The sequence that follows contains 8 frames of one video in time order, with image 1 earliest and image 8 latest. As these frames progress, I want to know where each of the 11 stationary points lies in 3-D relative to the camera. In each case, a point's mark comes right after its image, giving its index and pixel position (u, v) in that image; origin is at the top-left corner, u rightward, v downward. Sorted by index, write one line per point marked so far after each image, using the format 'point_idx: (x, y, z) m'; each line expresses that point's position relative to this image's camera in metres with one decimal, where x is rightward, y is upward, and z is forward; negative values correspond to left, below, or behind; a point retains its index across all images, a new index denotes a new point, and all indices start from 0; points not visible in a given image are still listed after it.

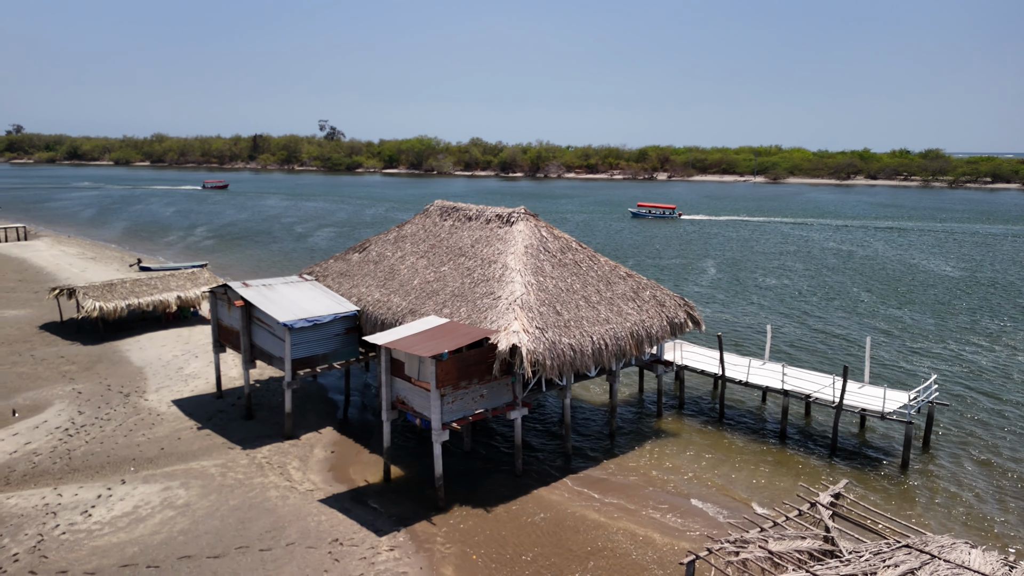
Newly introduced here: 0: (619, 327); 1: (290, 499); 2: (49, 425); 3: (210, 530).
0: (+2.3, -0.8, +15.6) m
1: (-4.1, -3.9, +13.4) m
2: (-10.7, -3.2, +16.7) m
3: (-5.1, -4.1, +12.2) m
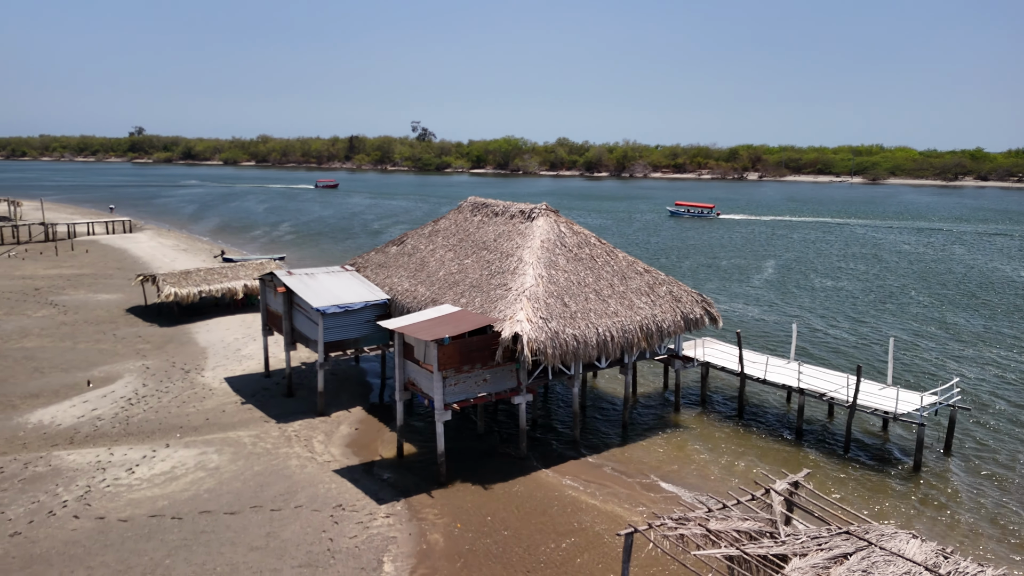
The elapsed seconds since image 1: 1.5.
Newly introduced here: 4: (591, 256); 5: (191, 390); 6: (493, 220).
0: (+2.6, -0.7, +16.0) m
1: (-4.2, -3.6, +14.6) m
2: (-10.3, -2.8, +18.7) m
3: (-5.3, -3.8, +13.6) m
4: (+1.9, +0.8, +17.4) m
5: (-8.5, -2.7, +19.2) m
6: (-0.5, +1.8, +19.2) m
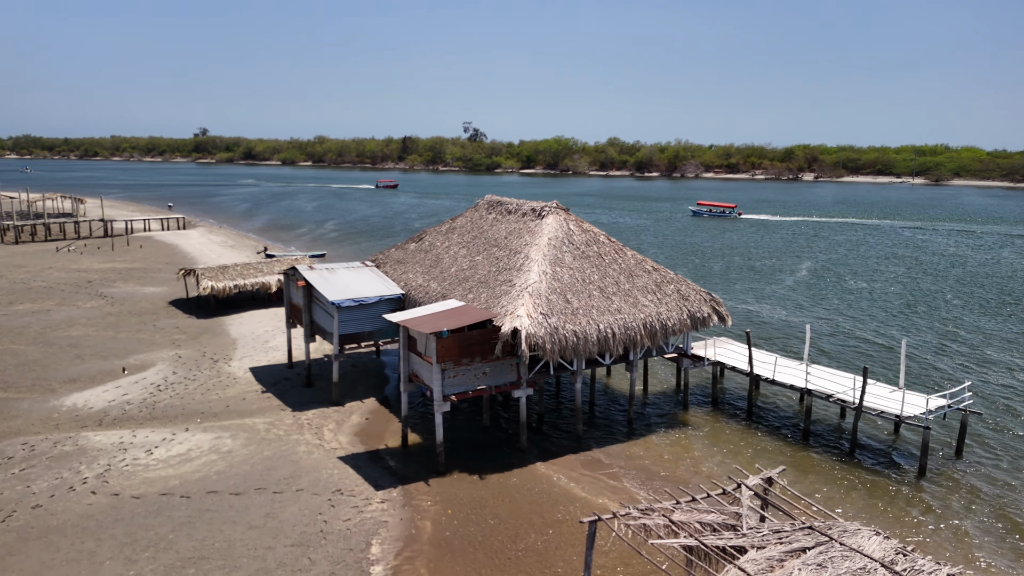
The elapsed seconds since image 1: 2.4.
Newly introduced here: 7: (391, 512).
0: (+2.6, -0.7, +16.2) m
1: (-4.2, -3.5, +15.2) m
2: (-10.0, -2.5, +19.7) m
3: (-5.4, -3.7, +14.2) m
4: (+2.1, +0.8, +17.6) m
5: (-8.2, -2.5, +20.1) m
6: (-0.1, +1.9, +19.5) m
7: (-2.2, -4.0, +12.8) m
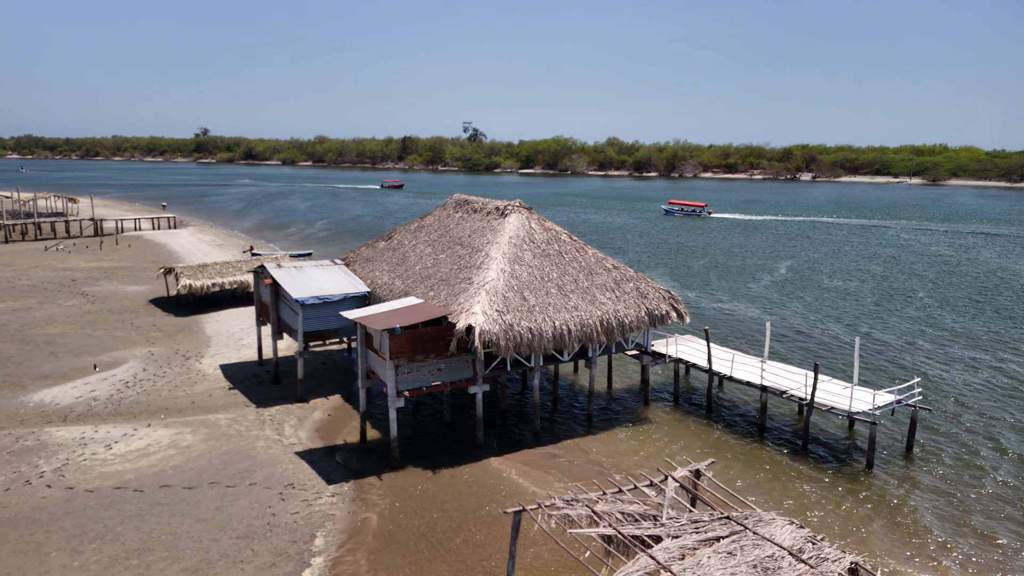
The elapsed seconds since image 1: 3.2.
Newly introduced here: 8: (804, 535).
0: (+1.7, -0.6, +16.4) m
1: (-5.1, -3.4, +15.4) m
2: (-11.0, -2.5, +19.9) m
3: (-6.4, -3.6, +14.5) m
4: (+1.2, +0.9, +17.7) m
5: (-9.2, -2.5, +20.3) m
6: (-1.1, +2.0, +19.7) m
7: (-3.1, -3.9, +13.0) m
8: (+3.5, -3.0, +8.7) m
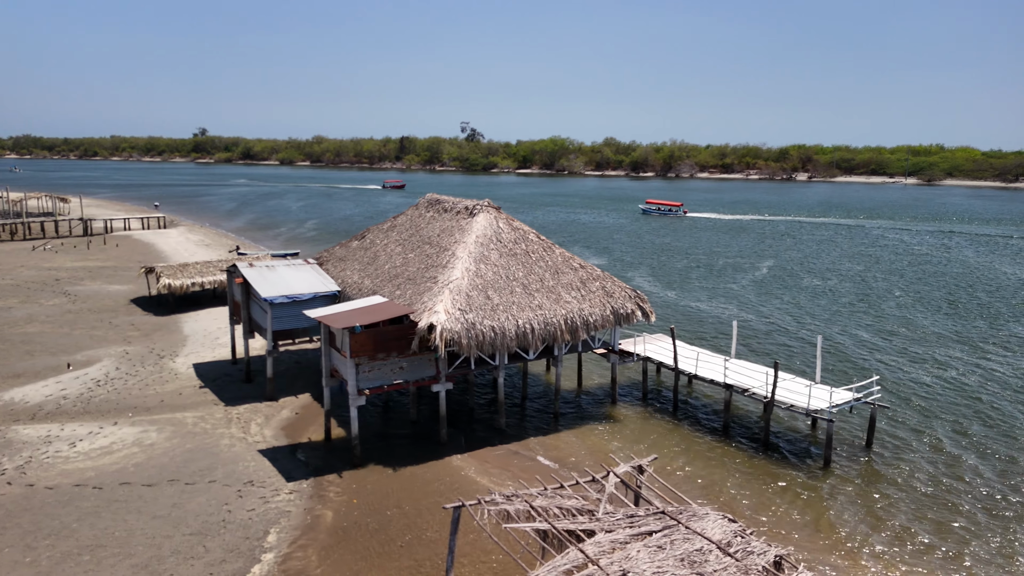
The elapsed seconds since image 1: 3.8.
0: (+0.9, -0.6, +16.5) m
1: (-6.0, -3.4, +15.5) m
2: (-11.8, -2.5, +20.0) m
3: (-7.2, -3.6, +14.5) m
4: (+0.3, +0.9, +17.8) m
5: (-10.0, -2.4, +20.3) m
6: (-1.9, +2.0, +19.8) m
7: (-3.9, -3.9, +13.1) m
8: (+2.7, -3.0, +8.8) m
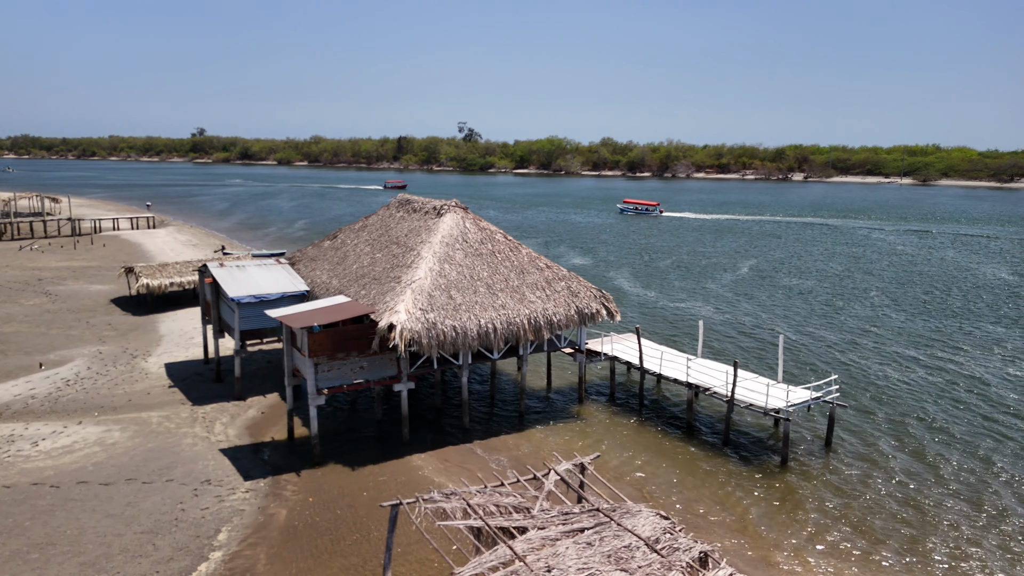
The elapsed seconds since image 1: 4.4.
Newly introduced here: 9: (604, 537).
0: (0.0, -0.6, +16.5) m
1: (-6.8, -3.4, +15.6) m
2: (-12.6, -2.4, +20.0) m
3: (-8.0, -3.6, +14.6) m
4: (-0.5, +0.9, +17.9) m
5: (-10.8, -2.4, +20.4) m
6: (-2.8, +2.0, +19.9) m
7: (-4.8, -3.9, +13.2) m
8: (+1.9, -3.0, +8.9) m
9: (+1.1, -3.0, +8.7) m
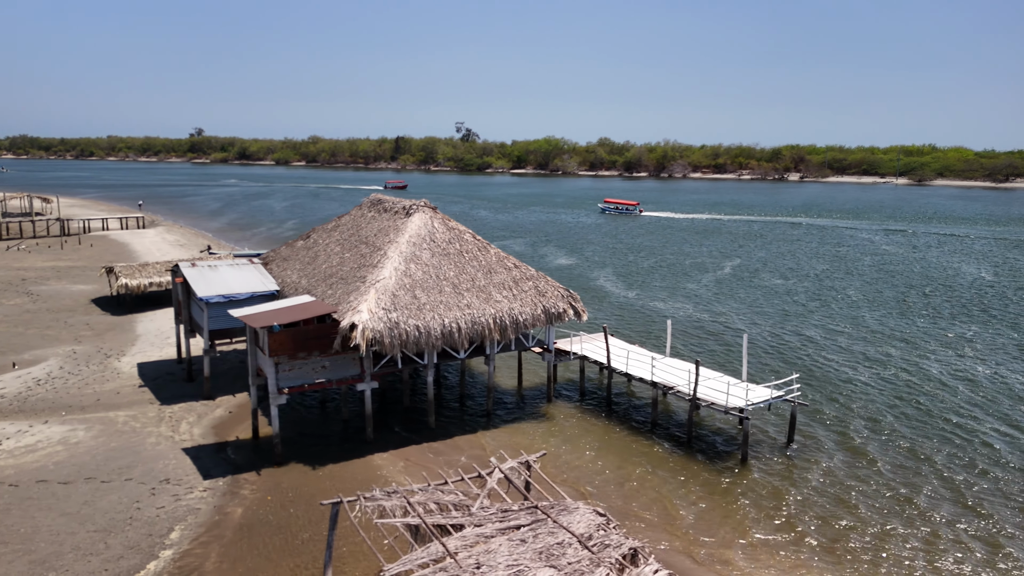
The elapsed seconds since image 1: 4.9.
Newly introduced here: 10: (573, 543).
0: (-0.8, -0.6, +16.6) m
1: (-7.6, -3.4, +15.6) m
2: (-13.5, -2.4, +20.1) m
3: (-8.8, -3.6, +14.6) m
4: (-1.3, +0.9, +18.0) m
5: (-11.7, -2.4, +20.4) m
6: (-3.6, +2.0, +19.9) m
7: (-5.6, -3.9, +13.2) m
8: (+1.1, -3.0, +9.0) m
9: (+0.3, -3.0, +8.8) m
10: (+0.7, -3.1, +8.6) m
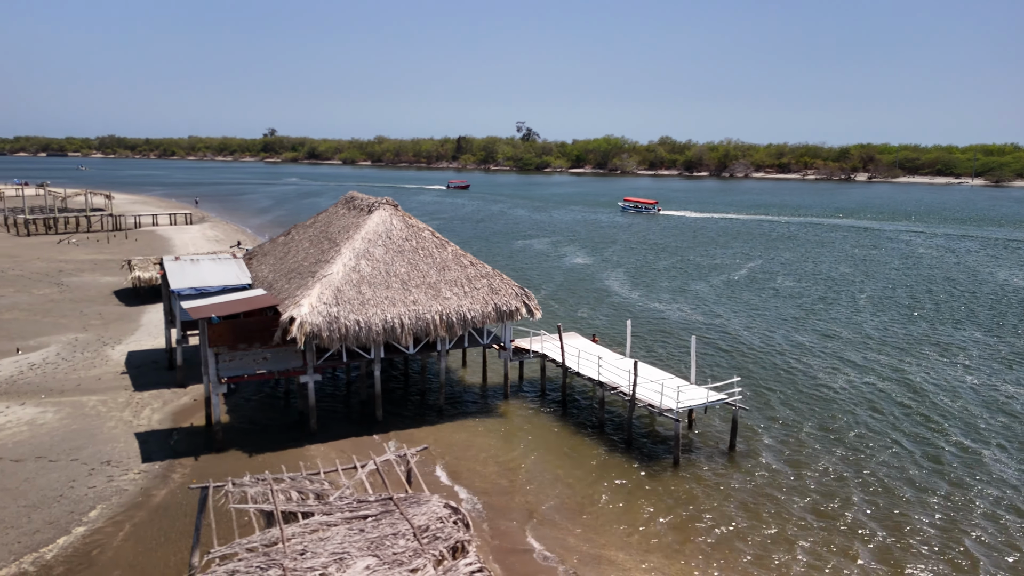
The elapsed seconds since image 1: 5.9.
0: (-2.1, -0.5, +16.8) m
1: (-9.0, -3.2, +16.4) m
2: (-14.4, -2.1, +21.4) m
3: (-10.3, -3.3, +15.5) m
4: (-2.5, +1.0, +18.2) m
5: (-12.6, -2.2, +21.6) m
6: (-4.5, +2.1, +20.4) m
7: (-7.2, -3.7, +13.8) m
8: (-0.9, -2.9, +9.0) m
9: (-1.7, -3.0, +8.9) m
10: (-1.3, -3.0, +8.7) m
